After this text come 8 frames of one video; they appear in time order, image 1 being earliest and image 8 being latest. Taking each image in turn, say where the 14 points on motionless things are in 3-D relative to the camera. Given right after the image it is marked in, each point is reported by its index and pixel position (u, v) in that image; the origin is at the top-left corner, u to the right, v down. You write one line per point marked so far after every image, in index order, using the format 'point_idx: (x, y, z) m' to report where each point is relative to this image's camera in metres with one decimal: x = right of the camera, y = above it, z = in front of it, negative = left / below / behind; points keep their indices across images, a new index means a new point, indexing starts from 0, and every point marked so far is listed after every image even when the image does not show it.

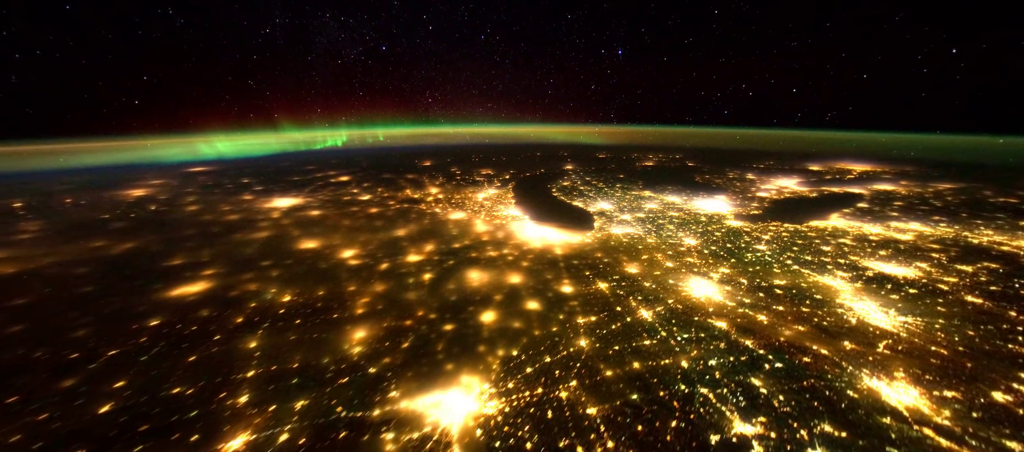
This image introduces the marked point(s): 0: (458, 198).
0: (-0.3, +0.2, +2.0) m
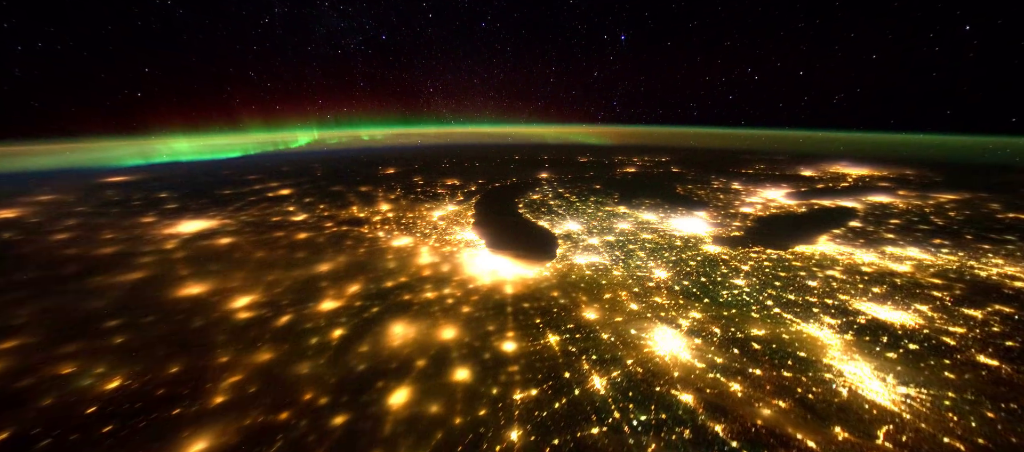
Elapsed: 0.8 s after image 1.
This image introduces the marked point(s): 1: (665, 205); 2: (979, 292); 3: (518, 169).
0: (-0.5, 0.0, +1.8) m
1: (+1.0, +0.1, +2.2) m
2: (+1.6, -0.2, +1.2) m
3: (0.0, +0.6, +3.3) m
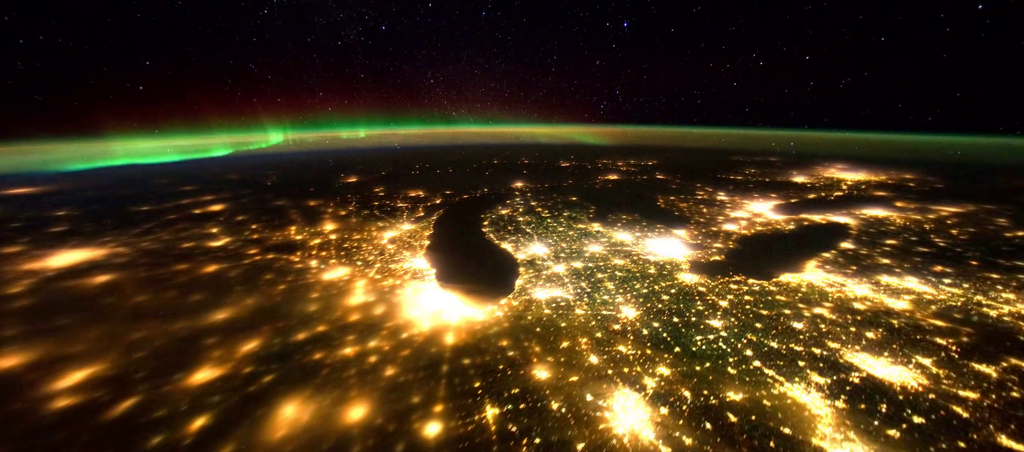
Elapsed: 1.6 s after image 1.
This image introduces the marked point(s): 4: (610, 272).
0: (-0.7, -0.1, +1.6) m
1: (+0.8, 0.0, +2.0) m
2: (+1.4, -0.3, +1.0) m
3: (-0.2, +0.5, +3.1) m
4: (+0.4, -0.2, +1.5) m
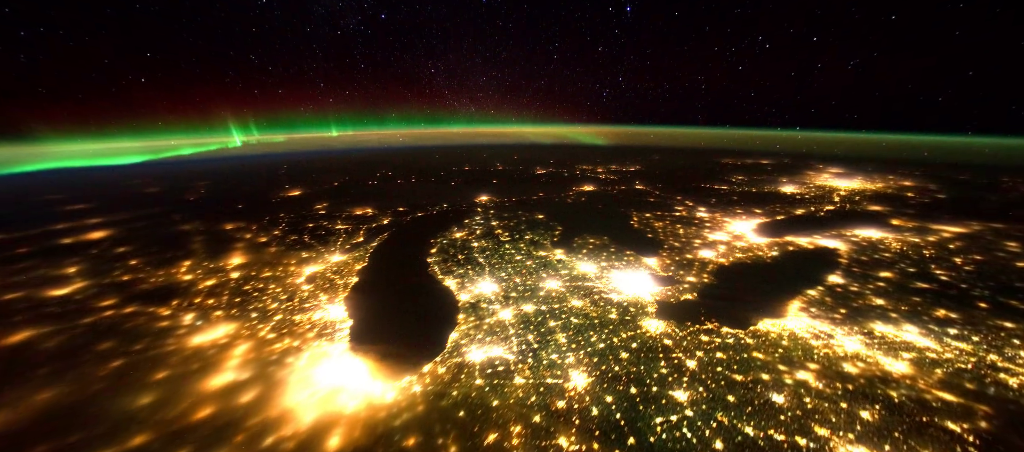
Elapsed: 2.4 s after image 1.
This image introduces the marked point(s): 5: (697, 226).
0: (-1.0, -0.2, +1.3) m
1: (+0.5, -0.1, +1.8) m
2: (+1.2, -0.5, +0.8) m
3: (-0.5, +0.3, +2.8) m
4: (+0.2, -0.3, +1.3) m
5: (+1.2, 0.0, +2.2) m
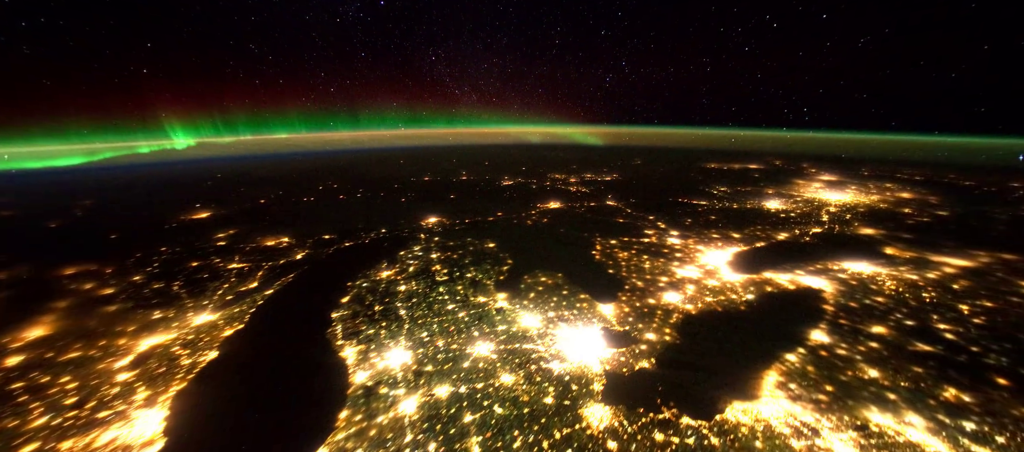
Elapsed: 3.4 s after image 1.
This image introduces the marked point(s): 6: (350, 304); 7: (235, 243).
0: (-1.3, -0.4, +1.0) m
1: (+0.2, -0.3, +1.5) m
2: (+1.0, -0.7, +0.6) m
3: (-0.8, +0.1, +2.5) m
4: (-0.1, -0.5, +1.0) m
5: (+0.9, -0.2, +1.9) m
6: (-0.7, -0.3, +1.4) m
7: (-1.4, -0.1, +1.7) m
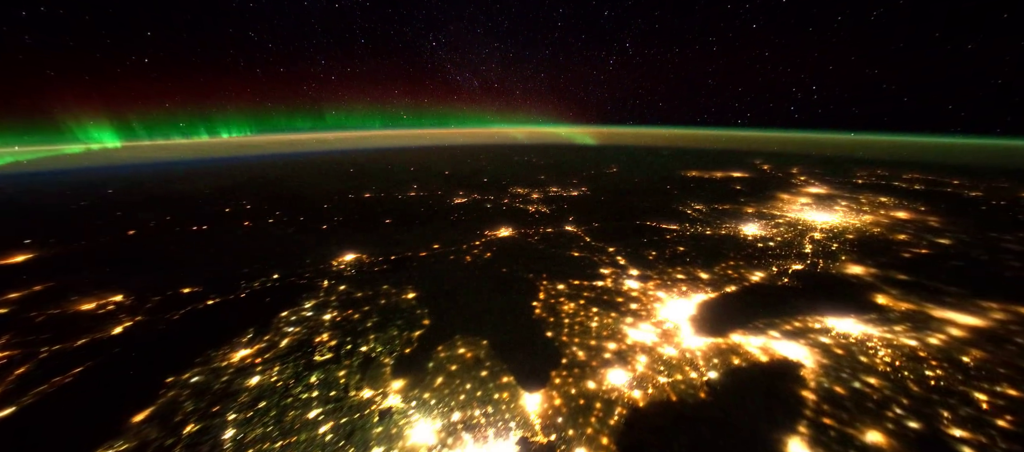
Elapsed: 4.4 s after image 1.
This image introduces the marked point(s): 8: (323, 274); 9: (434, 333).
0: (-1.6, -0.6, +0.5) m
1: (-0.1, -0.6, +1.1) m
2: (+0.6, -0.9, +0.2) m
3: (-1.2, -0.1, +2.1) m
4: (-0.4, -0.8, +0.6) m
5: (+0.5, -0.4, +1.6) m
6: (-1.0, -0.5, +1.0) m
7: (-1.8, -0.3, +1.3) m
8: (-1.0, -0.2, +1.7) m
9: (-0.3, -0.4, +1.4) m
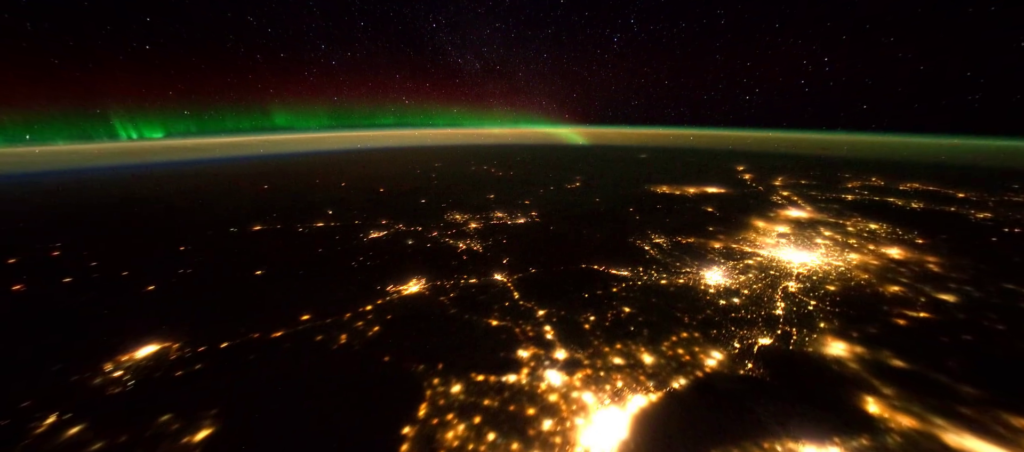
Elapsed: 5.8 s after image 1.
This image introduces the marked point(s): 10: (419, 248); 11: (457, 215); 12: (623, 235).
0: (-2.0, -1.0, -0.1) m
1: (-0.6, -0.9, +0.6) m
2: (+0.2, -1.3, -0.3) m
3: (-1.7, -0.4, +1.5) m
4: (-0.8, -1.1, 0.0) m
5: (0.0, -0.7, +1.1) m
6: (-1.5, -0.9, +0.4) m
7: (-2.3, -0.6, +0.6) m
8: (-1.5, -0.6, +1.2) m
9: (-0.8, -0.8, +0.9) m
10: (-0.7, -0.1, +2.5) m
11: (-0.5, +0.1, +3.3) m
12: (+1.0, -0.1, +3.0) m
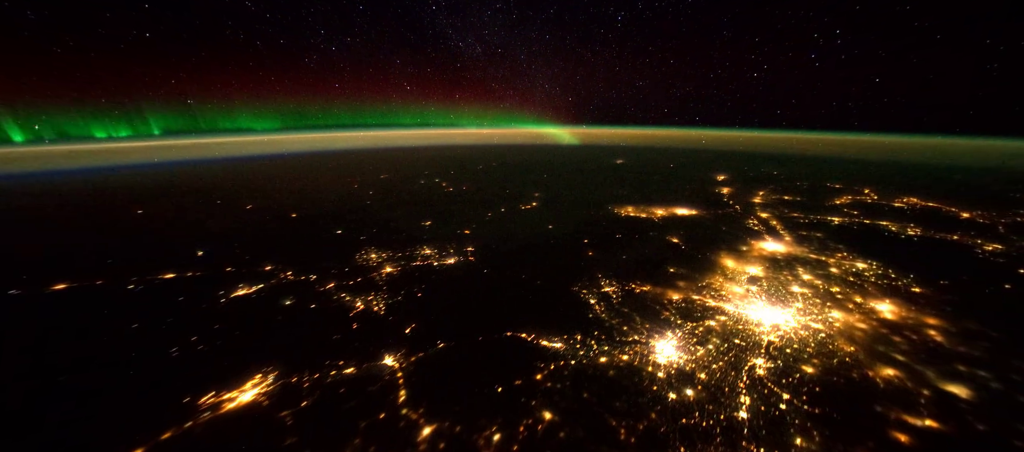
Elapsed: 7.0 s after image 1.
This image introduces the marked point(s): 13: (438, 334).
0: (-2.4, -1.3, -0.8) m
1: (-1.1, -1.2, 0.0) m
2: (-0.2, -1.6, -0.8) m
3: (-2.2, -0.7, +0.8) m
4: (-1.3, -1.4, -0.5) m
5: (-0.4, -1.1, +0.5) m
6: (-1.9, -1.2, -0.2) m
7: (-2.7, -1.0, 0.0) m
8: (-2.0, -0.9, +0.5) m
9: (-1.3, -1.1, +0.3) m
10: (-1.2, -0.5, +1.9) m
11: (-1.1, -0.2, +2.7) m
12: (+0.4, -0.4, +2.5) m
13: (-0.5, -0.6, +1.9) m
